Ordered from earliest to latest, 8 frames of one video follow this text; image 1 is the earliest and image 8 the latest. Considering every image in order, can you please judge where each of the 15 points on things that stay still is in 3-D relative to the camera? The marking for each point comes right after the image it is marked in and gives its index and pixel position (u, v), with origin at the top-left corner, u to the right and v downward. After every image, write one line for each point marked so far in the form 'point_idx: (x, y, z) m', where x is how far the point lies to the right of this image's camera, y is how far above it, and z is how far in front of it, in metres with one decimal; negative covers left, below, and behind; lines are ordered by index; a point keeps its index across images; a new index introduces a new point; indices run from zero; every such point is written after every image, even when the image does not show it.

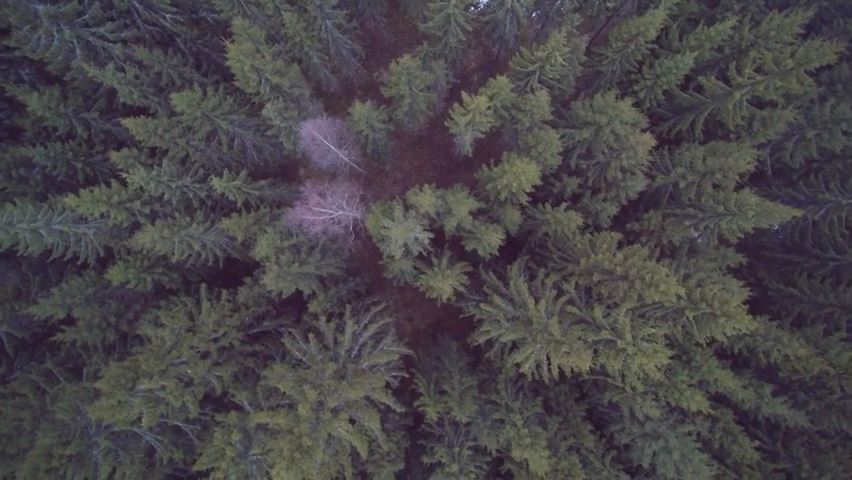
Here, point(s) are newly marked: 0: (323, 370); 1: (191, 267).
0: (-2.6, -3.3, +12.7) m
1: (-7.1, -1.0, +15.6) m
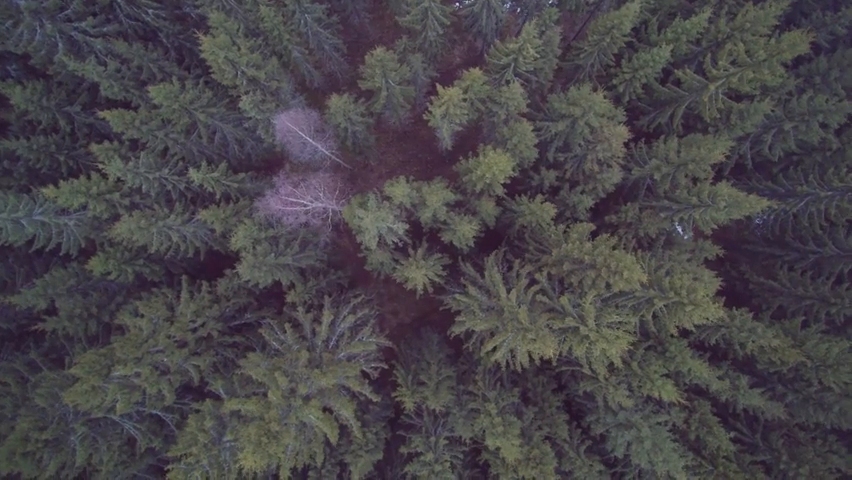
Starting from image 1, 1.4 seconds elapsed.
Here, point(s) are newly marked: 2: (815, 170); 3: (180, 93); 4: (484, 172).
0: (-3.2, -3.0, +12.8) m
1: (-7.8, -0.7, +15.8) m
2: (+12.3, +2.2, +16.1) m
3: (-6.6, +3.9, +13.7) m
4: (+1.5, +1.8, +13.7) m
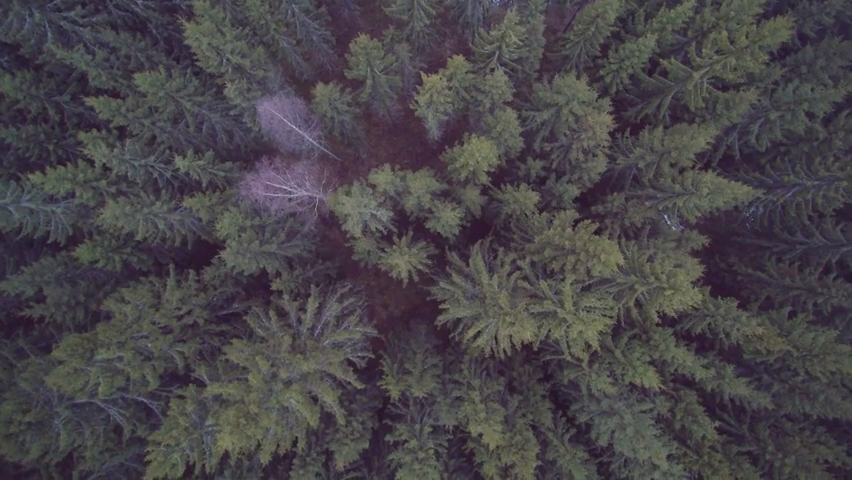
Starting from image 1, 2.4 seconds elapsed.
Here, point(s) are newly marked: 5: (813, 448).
0: (-3.7, -2.7, +12.9) m
1: (-8.2, -0.4, +15.9) m
2: (+11.9, +2.5, +16.1) m
3: (-7.0, +4.3, +13.8) m
4: (+1.1, +2.2, +13.8) m
5: (+11.4, -6.1, +14.9) m
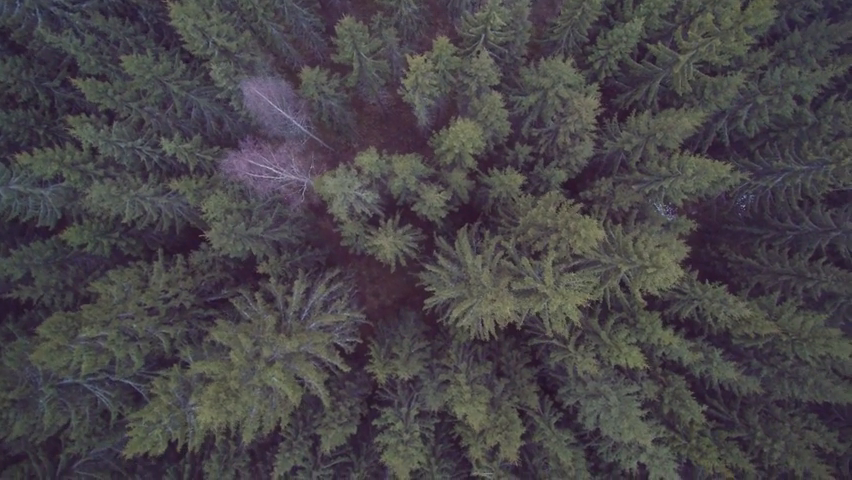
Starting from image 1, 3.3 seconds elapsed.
0: (-4.1, -2.2, +12.9) m
1: (-8.6, +0.1, +16.0) m
2: (+11.5, +3.0, +16.1) m
3: (-7.4, +4.8, +13.9) m
4: (+0.7, +2.7, +13.8) m
5: (+11.0, -5.6, +14.8) m
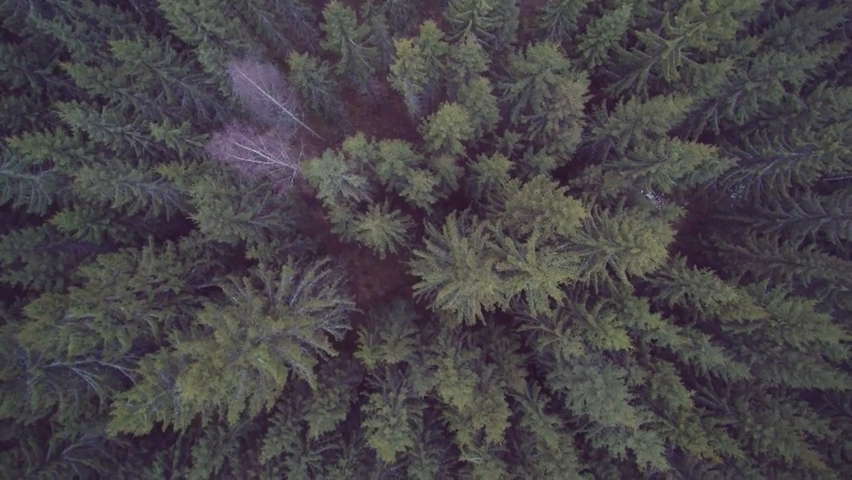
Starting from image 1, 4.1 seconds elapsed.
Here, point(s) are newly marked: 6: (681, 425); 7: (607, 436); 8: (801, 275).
0: (-4.4, -1.7, +12.9) m
1: (-8.9, +0.5, +16.1) m
2: (+11.2, +3.4, +16.1) m
3: (-7.8, +5.2, +14.0) m
4: (+0.4, +3.1, +13.9) m
5: (+10.6, -5.2, +14.7) m
6: (+7.2, -5.2, +14.3) m
7: (+5.0, -5.4, +14.1) m
8: (+11.4, -1.1, +15.4) m
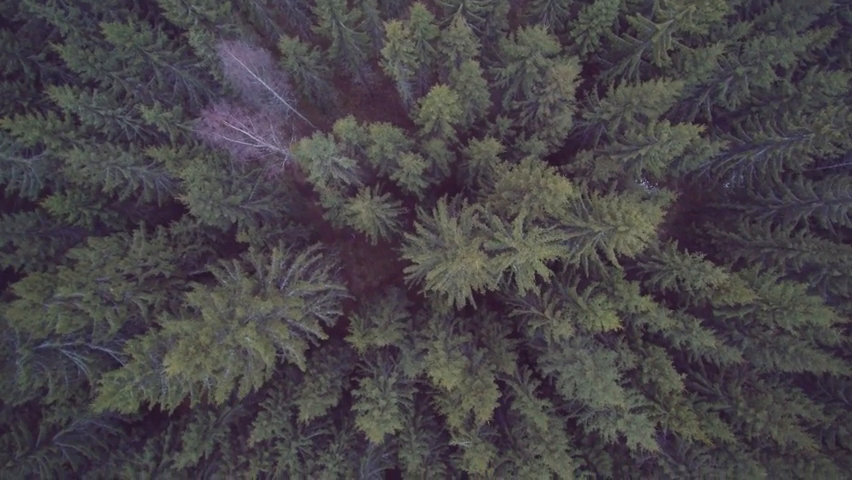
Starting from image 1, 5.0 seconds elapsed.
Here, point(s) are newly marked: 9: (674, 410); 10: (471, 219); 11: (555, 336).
0: (-4.7, -1.2, +12.9) m
1: (-9.2, +1.0, +16.1) m
2: (+10.9, +3.9, +16.1) m
3: (-8.1, +5.7, +14.0) m
4: (+0.1, +3.6, +13.9) m
5: (+10.4, -4.7, +14.7) m
6: (+6.9, -4.7, +14.2) m
7: (+4.7, -4.9, +14.1) m
8: (+11.1, -0.6, +15.4) m
9: (+6.9, -4.7, +14.2) m
10: (+1.1, +0.5, +12.9) m
11: (+3.5, -2.6, +13.6) m
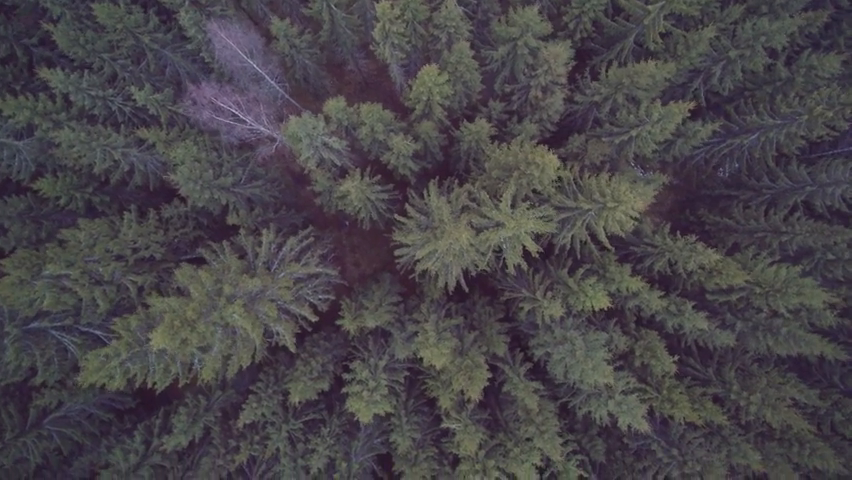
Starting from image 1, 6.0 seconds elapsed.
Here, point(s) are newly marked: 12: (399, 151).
0: (-5.0, -0.7, +12.9) m
1: (-9.4, +1.5, +16.1) m
2: (+10.7, +4.4, +16.0) m
3: (-8.3, +6.2, +14.1) m
4: (-0.2, +4.1, +13.9) m
5: (+10.1, -4.2, +14.6) m
6: (+6.6, -4.2, +14.1) m
7: (+4.5, -4.4, +14.0) m
8: (+10.8, -0.1, +15.3) m
9: (+6.6, -4.2, +14.1) m
10: (+0.9, +1.0, +12.8) m
11: (+3.2, -2.0, +13.6) m
12: (-0.7, +2.5, +14.1) m
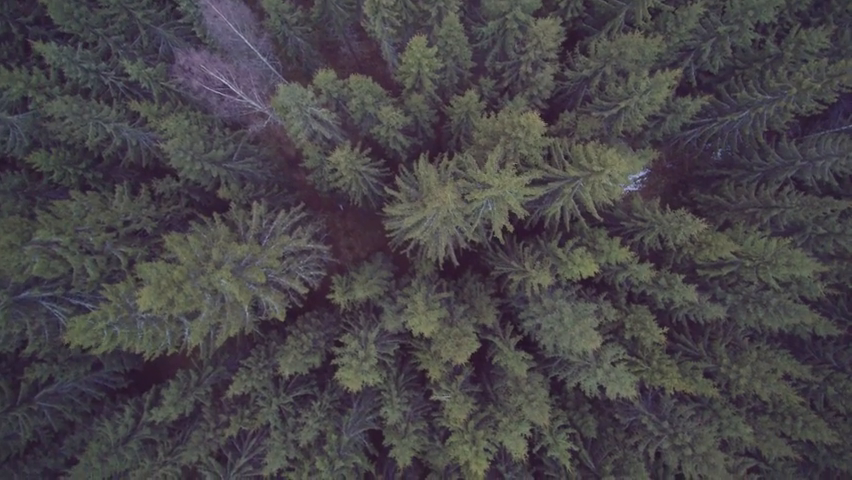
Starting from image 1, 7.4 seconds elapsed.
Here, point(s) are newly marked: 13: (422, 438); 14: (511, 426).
0: (-5.3, +0.1, +12.9) m
1: (-9.7, +2.2, +16.2) m
2: (+10.4, +5.1, +16.1) m
3: (-8.6, +7.0, +14.2) m
4: (-0.5, +4.9, +14.0) m
5: (+9.8, -3.4, +14.5) m
6: (+6.3, -3.4, +14.1) m
7: (+4.2, -3.6, +13.9) m
8: (+10.6, +0.7, +15.3) m
9: (+6.3, -3.4, +14.0) m
10: (+0.6, +1.8, +12.9) m
11: (+2.9, -1.3, +13.6) m
12: (-1.0, +3.2, +14.1) m
13: (-0.1, -5.5, +14.2) m
14: (+2.2, -4.8, +13.1) m
